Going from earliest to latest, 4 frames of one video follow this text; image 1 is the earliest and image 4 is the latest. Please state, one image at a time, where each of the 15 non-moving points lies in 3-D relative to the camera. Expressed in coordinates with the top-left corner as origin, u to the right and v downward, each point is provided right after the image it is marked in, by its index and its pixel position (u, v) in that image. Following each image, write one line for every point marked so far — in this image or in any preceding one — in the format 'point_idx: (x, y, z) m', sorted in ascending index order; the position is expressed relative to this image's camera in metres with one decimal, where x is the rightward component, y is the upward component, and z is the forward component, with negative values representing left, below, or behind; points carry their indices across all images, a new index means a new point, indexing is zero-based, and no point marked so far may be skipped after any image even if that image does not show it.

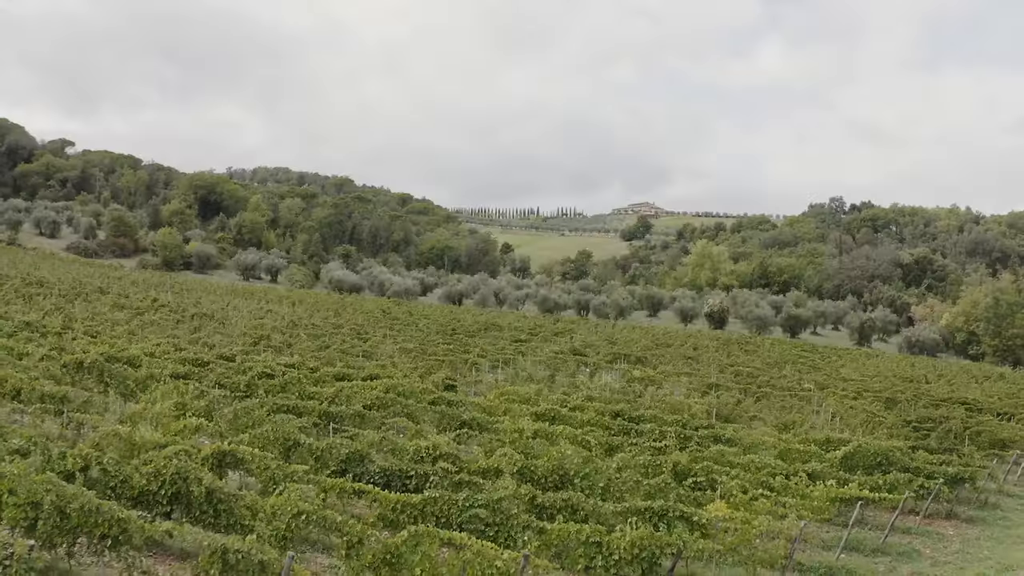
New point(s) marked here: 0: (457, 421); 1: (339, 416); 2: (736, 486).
0: (-1.6, -3.8, +15.7) m
1: (-4.7, -3.4, +14.7) m
2: (+5.3, -4.7, +13.1) m
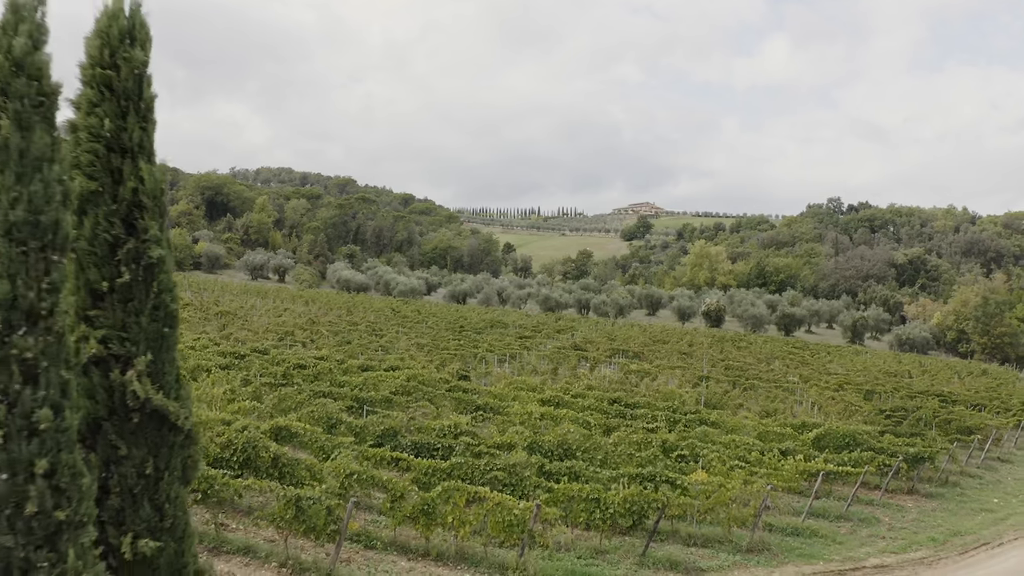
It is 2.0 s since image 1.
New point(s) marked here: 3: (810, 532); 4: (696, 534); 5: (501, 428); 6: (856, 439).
0: (-1.3, -3.8, +17.7) m
1: (-4.4, -3.4, +16.8) m
2: (+5.6, -4.7, +15.1) m
3: (+7.7, -6.3, +14.2) m
4: (+4.4, -5.8, +13.0) m
5: (-0.3, -4.1, +16.0) m
6: (+11.8, -5.2, +18.9) m
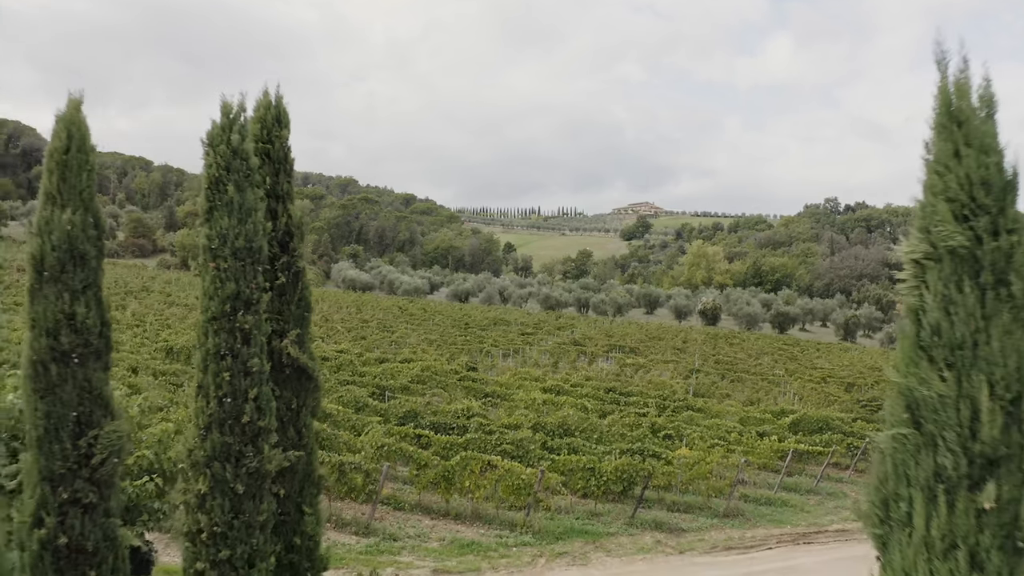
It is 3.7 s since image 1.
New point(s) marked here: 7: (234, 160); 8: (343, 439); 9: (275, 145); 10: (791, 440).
0: (-1.1, -3.7, +19.7) m
1: (-4.2, -3.4, +18.7) m
2: (+5.8, -4.6, +17.0) m
3: (+7.9, -6.3, +16.1) m
4: (+4.5, -5.8, +14.9) m
5: (-0.2, -4.0, +17.9) m
6: (+12.0, -5.2, +20.8) m
7: (-2.8, +1.3, +5.2) m
8: (-4.4, -3.9, +14.1) m
9: (-2.8, +1.6, +6.0) m
10: (+9.6, -5.2, +18.8) m
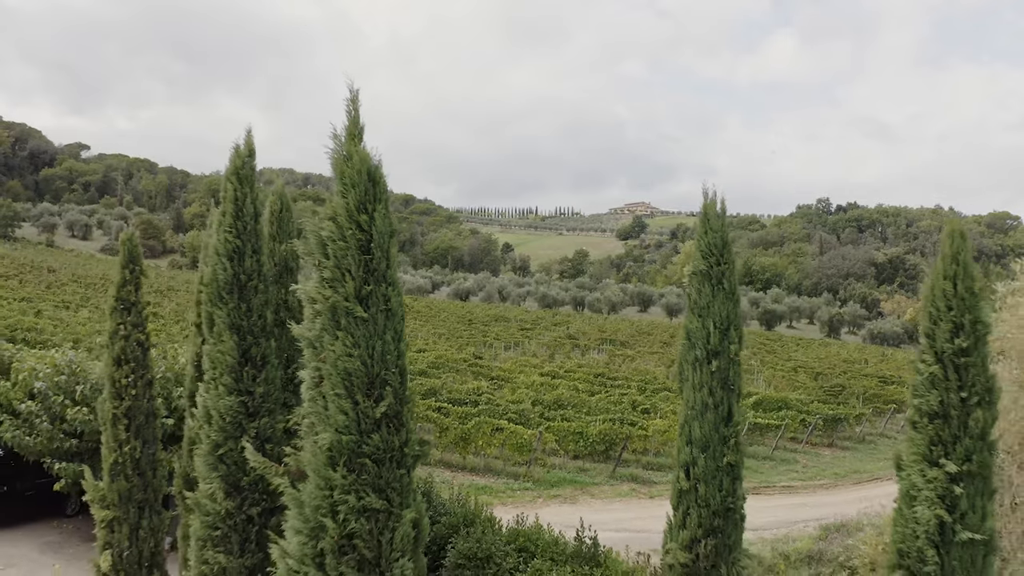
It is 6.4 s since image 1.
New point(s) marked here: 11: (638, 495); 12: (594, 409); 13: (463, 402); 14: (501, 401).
0: (-1.0, -3.7, +22.9) m
1: (-4.1, -3.4, +21.9) m
2: (+5.9, -4.6, +20.3) m
3: (+8.0, -6.2, +19.4) m
4: (+4.7, -5.8, +18.2) m
5: (0.0, -4.0, +21.2) m
6: (+12.1, -5.1, +24.2) m
7: (-2.6, +1.3, +8.5) m
8: (-4.3, -3.9, +17.4) m
9: (-2.6, +1.7, +9.3) m
10: (+9.7, -5.2, +22.2) m
11: (+3.6, -6.0, +15.8) m
12: (+2.9, -4.4, +19.6) m
13: (-1.7, -4.0, +19.2) m
14: (-0.4, -4.0, +19.4) m
